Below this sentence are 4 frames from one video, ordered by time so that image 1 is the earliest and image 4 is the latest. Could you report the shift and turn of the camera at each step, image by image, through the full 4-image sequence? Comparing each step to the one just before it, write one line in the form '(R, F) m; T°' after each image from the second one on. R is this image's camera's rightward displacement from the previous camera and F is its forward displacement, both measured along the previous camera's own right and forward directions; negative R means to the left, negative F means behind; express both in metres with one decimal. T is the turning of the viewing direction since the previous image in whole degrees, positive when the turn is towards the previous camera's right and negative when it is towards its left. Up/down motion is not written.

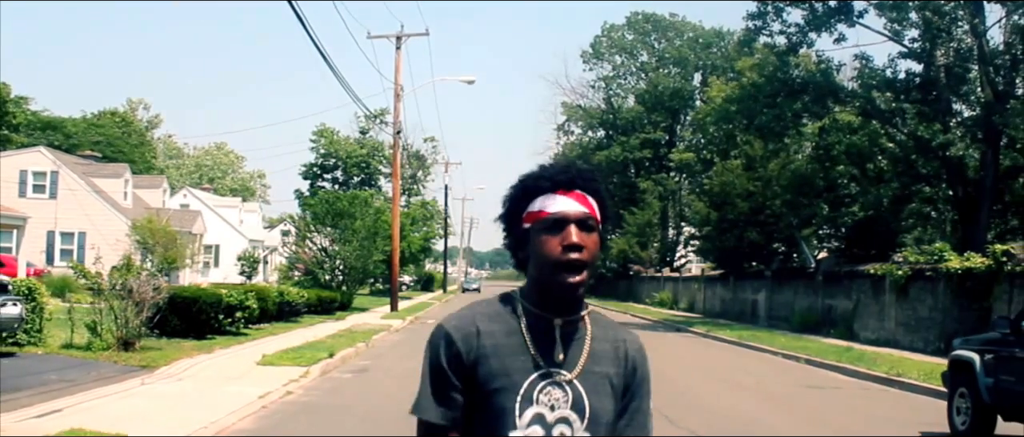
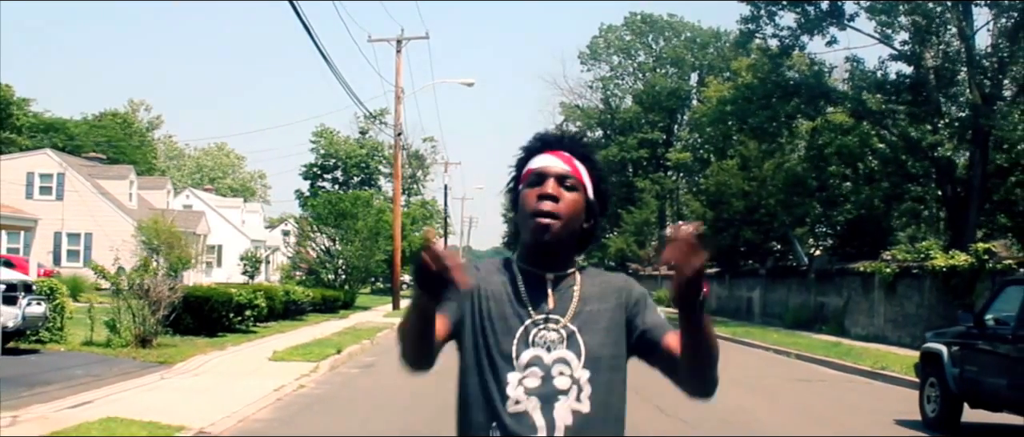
(0.0, -0.7) m; 0°
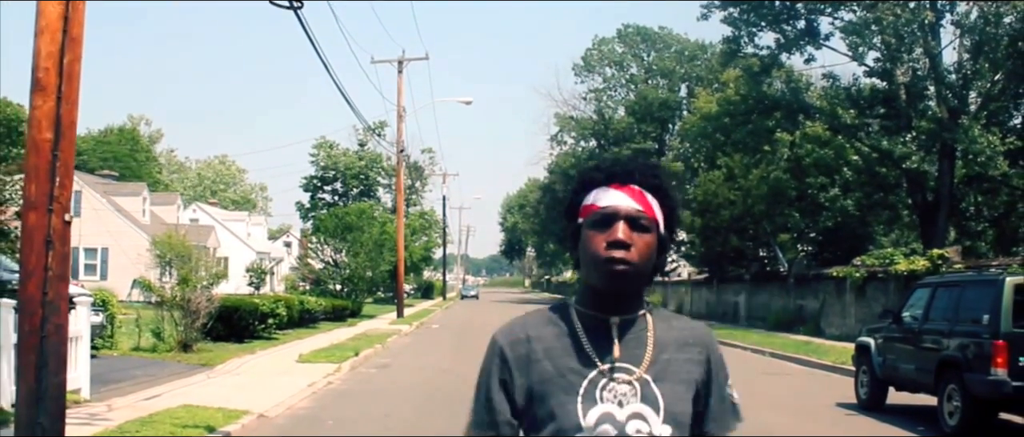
(0.0, -2.0) m; 0°
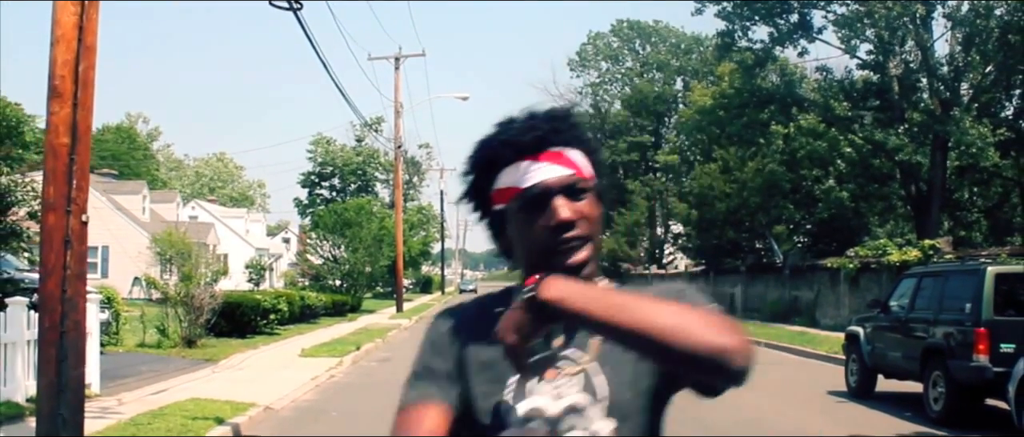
(0.0, -0.3) m; 0°
